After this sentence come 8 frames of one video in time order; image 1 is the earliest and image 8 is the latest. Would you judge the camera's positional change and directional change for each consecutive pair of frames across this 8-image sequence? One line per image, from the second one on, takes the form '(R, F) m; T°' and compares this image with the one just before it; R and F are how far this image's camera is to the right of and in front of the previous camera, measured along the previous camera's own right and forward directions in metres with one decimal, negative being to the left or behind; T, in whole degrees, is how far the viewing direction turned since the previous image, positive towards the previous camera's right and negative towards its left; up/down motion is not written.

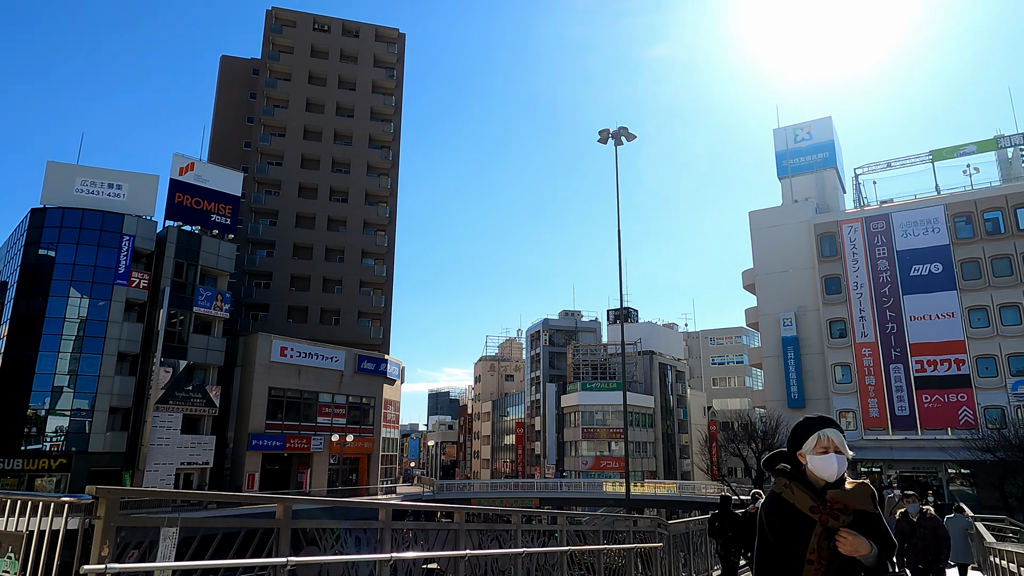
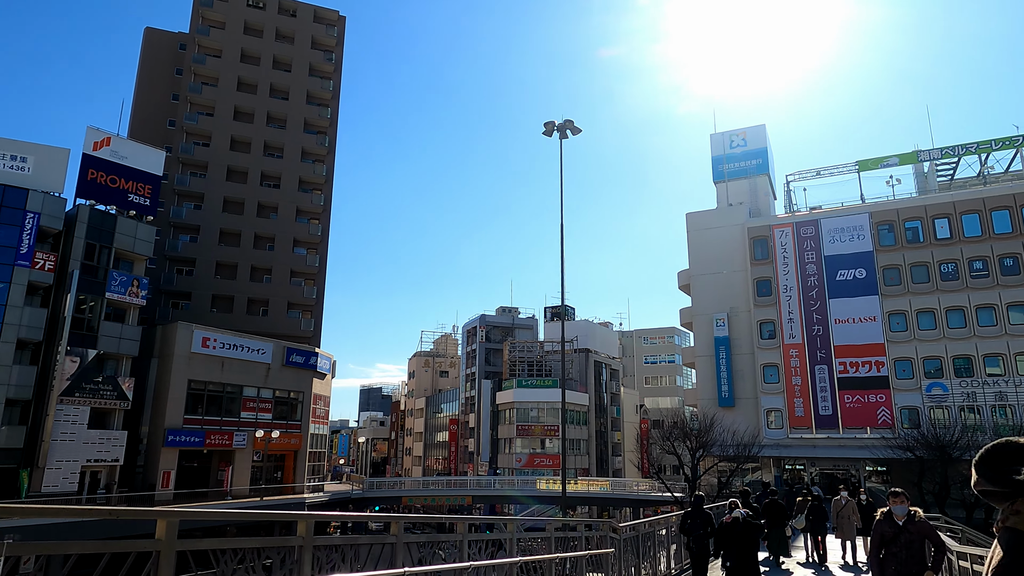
(-0.1, +0.7) m; +6°
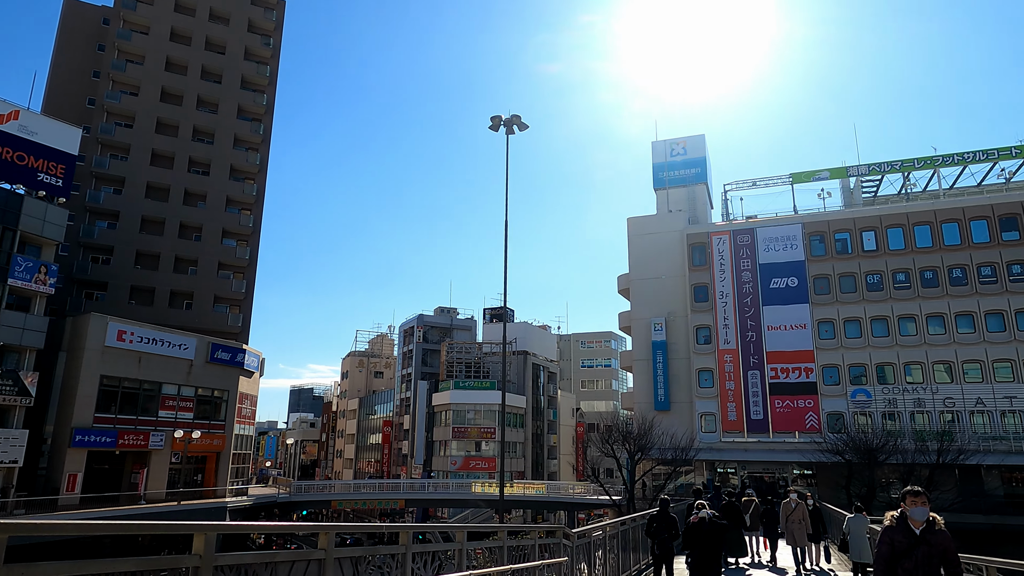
(-0.1, +0.7) m; +5°
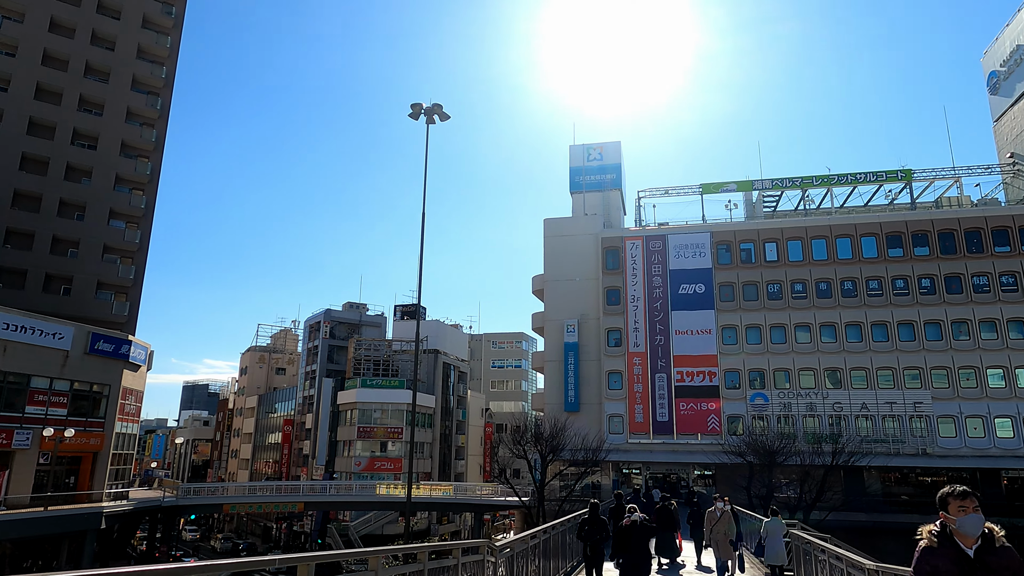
(-0.1, +0.7) m; +8°
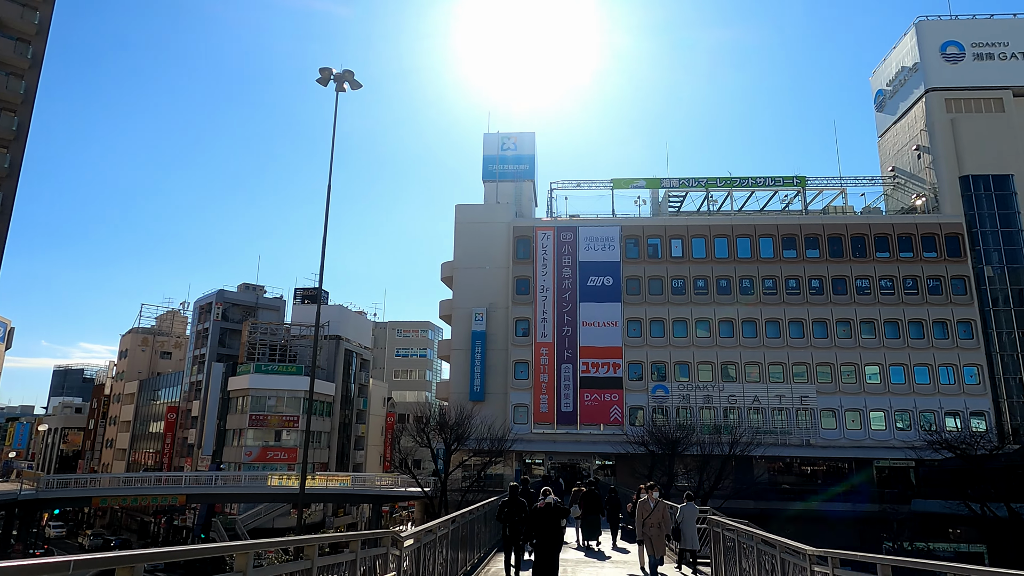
(-0.1, +0.8) m; +8°
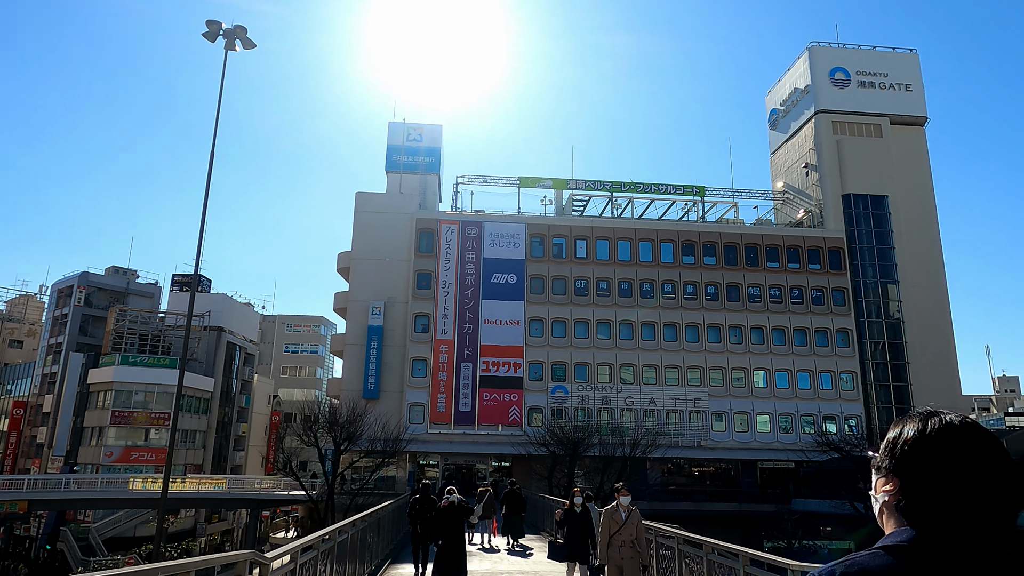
(-0.1, +1.3) m; +9°
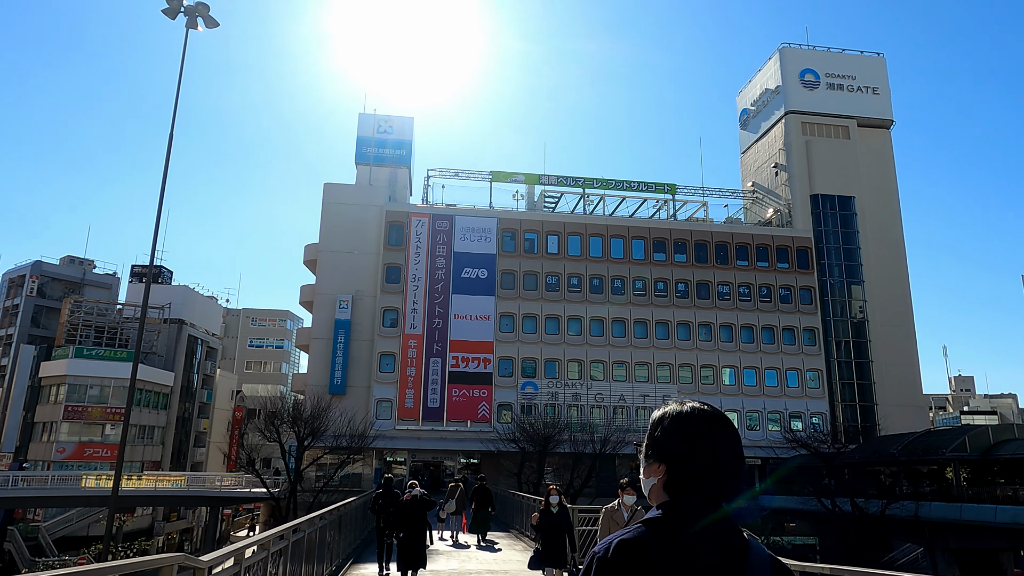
(0.0, +0.4) m; +3°
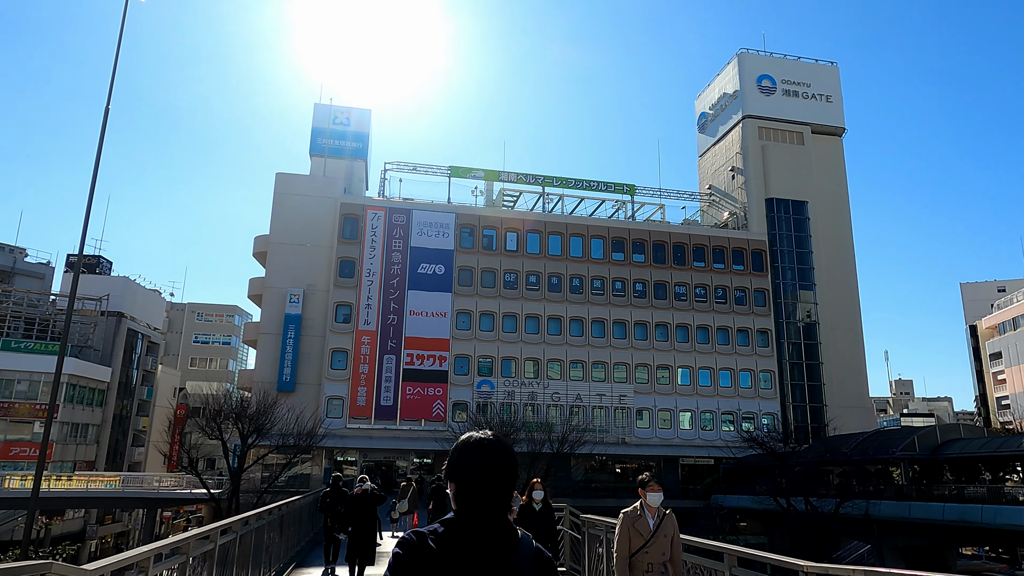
(-0.1, +0.6) m; +4°
